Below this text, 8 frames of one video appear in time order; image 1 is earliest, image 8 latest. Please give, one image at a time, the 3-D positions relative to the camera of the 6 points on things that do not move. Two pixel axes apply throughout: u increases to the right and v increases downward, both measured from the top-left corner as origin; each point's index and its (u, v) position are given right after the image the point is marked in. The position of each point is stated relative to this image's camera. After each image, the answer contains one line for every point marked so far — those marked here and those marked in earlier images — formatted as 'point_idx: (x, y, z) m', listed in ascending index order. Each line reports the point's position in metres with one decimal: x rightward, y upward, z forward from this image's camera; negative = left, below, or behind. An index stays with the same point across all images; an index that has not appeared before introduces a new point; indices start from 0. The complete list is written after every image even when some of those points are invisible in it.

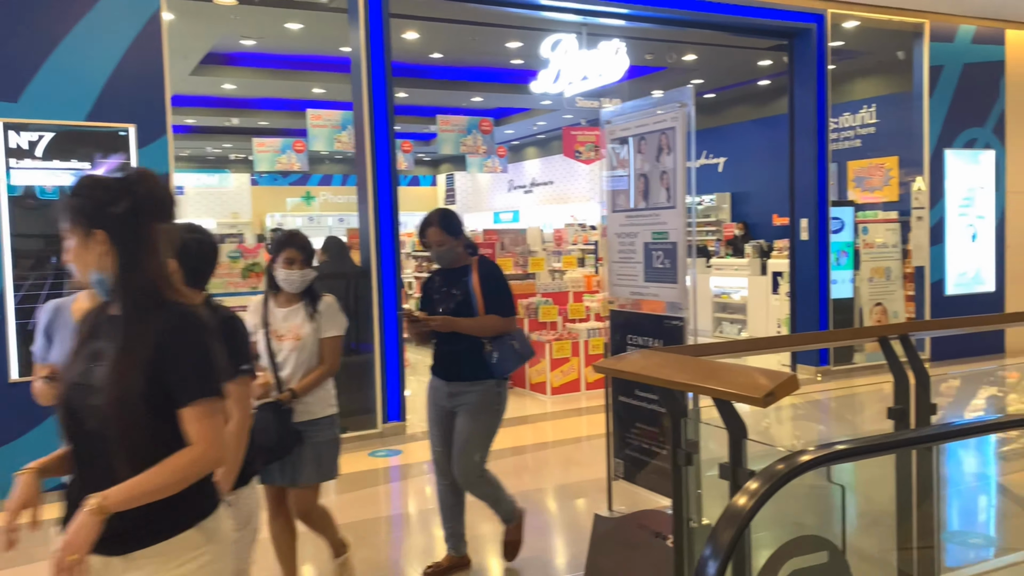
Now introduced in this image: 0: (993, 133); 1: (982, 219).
0: (+3.8, +1.2, +6.9) m
1: (+3.7, +0.5, +6.9) m
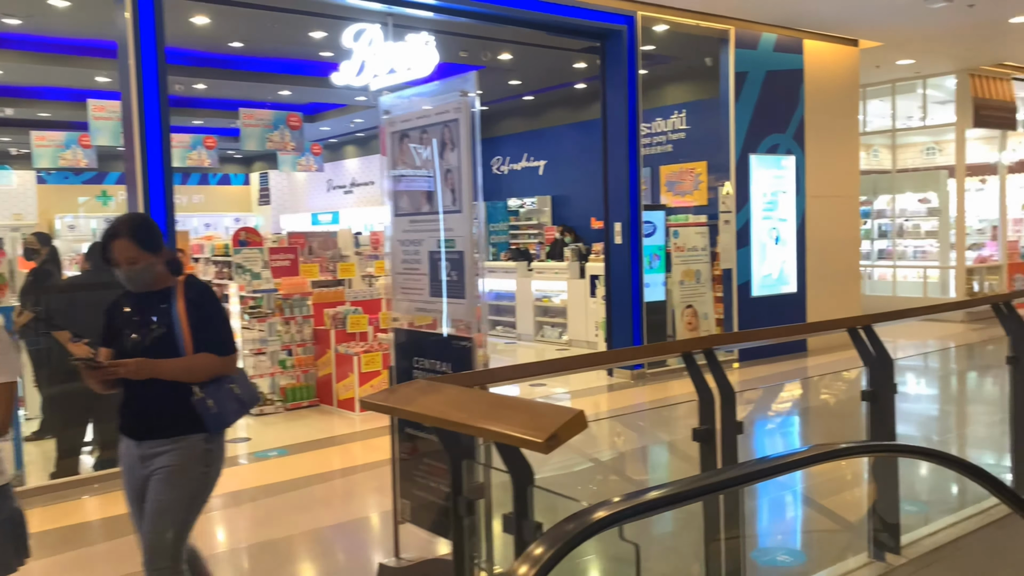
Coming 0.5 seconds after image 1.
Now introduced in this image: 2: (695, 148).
0: (+2.3, +1.2, +7.2) m
1: (+2.2, +0.5, +7.1) m
2: (+1.5, +1.1, +7.2) m
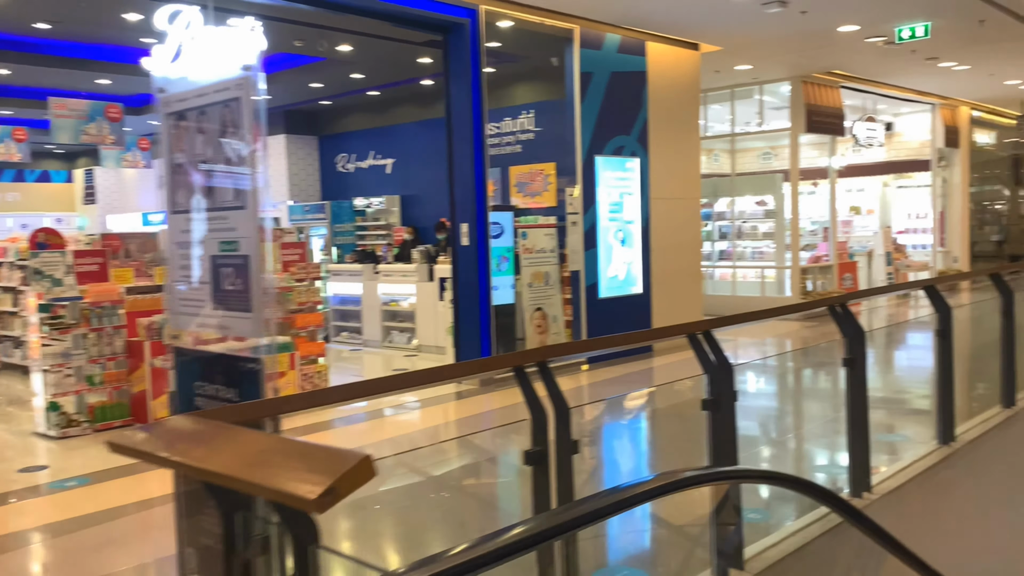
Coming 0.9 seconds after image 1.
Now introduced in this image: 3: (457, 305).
0: (+1.0, +1.2, +7.2) m
1: (+0.9, +0.5, +7.1) m
2: (+0.3, +1.1, +7.0) m
3: (-0.4, -0.1, +6.2) m
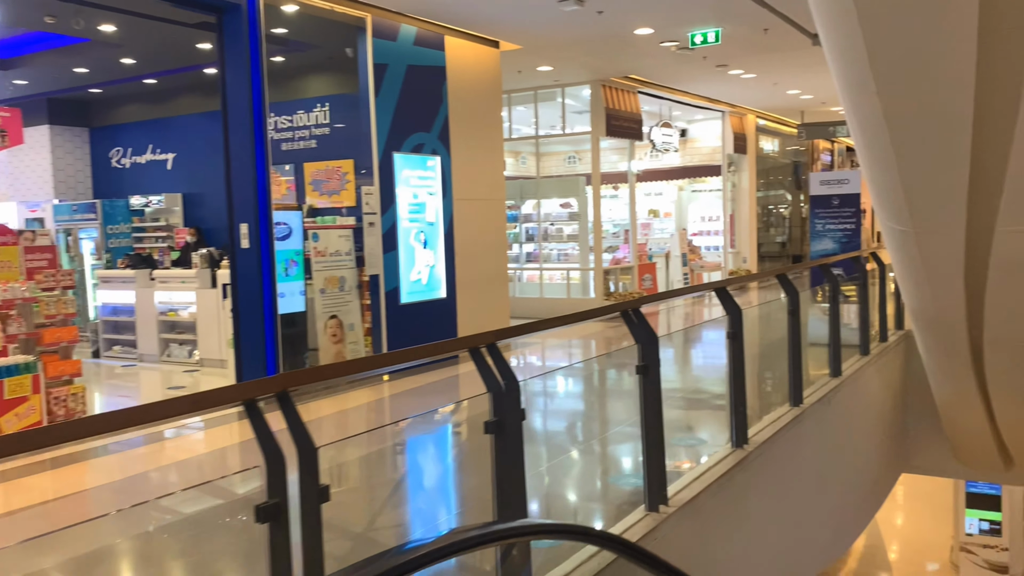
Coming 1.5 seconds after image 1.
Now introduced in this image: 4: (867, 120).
0: (-0.6, +1.2, +6.9) m
1: (-0.6, +0.5, +6.8) m
2: (-1.3, +1.1, +6.6) m
3: (-1.7, -0.2, +5.6) m
4: (+1.4, +0.7, +3.5) m
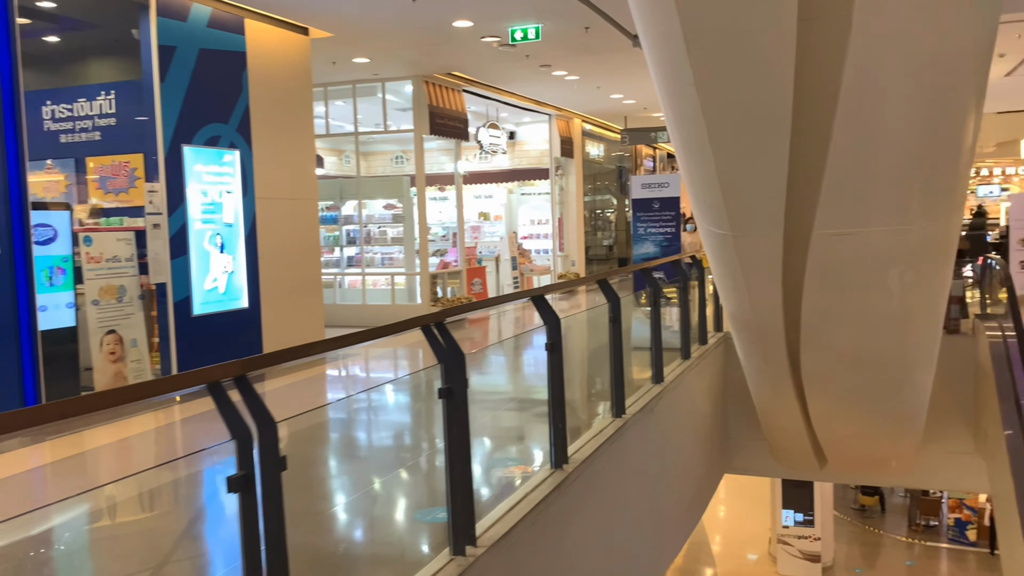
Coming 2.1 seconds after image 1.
0: (-1.9, +1.1, +6.2) m
1: (-2.0, +0.4, +6.2) m
2: (-2.6, +1.0, +5.9) m
3: (-2.8, -0.2, +4.8) m
4: (+0.6, +0.7, +3.2) m
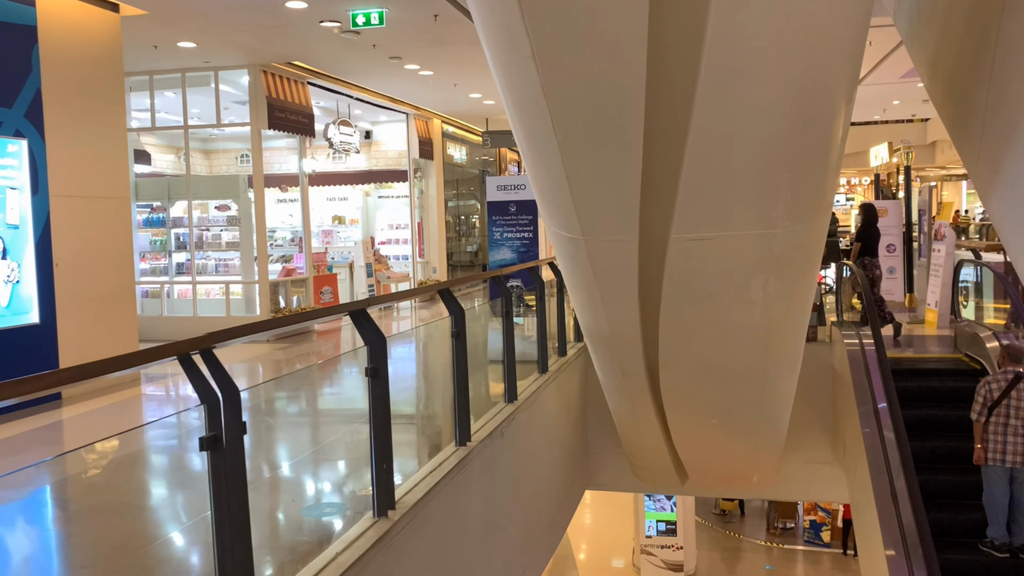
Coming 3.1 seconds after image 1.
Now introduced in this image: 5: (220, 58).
0: (-2.9, +1.0, +5.4) m
1: (-3.0, +0.4, +5.3) m
2: (-3.5, +0.9, +4.9) m
3: (-3.6, -0.3, +3.8) m
4: (0.0, +0.6, +2.8) m
5: (-2.5, +2.0, +7.5) m
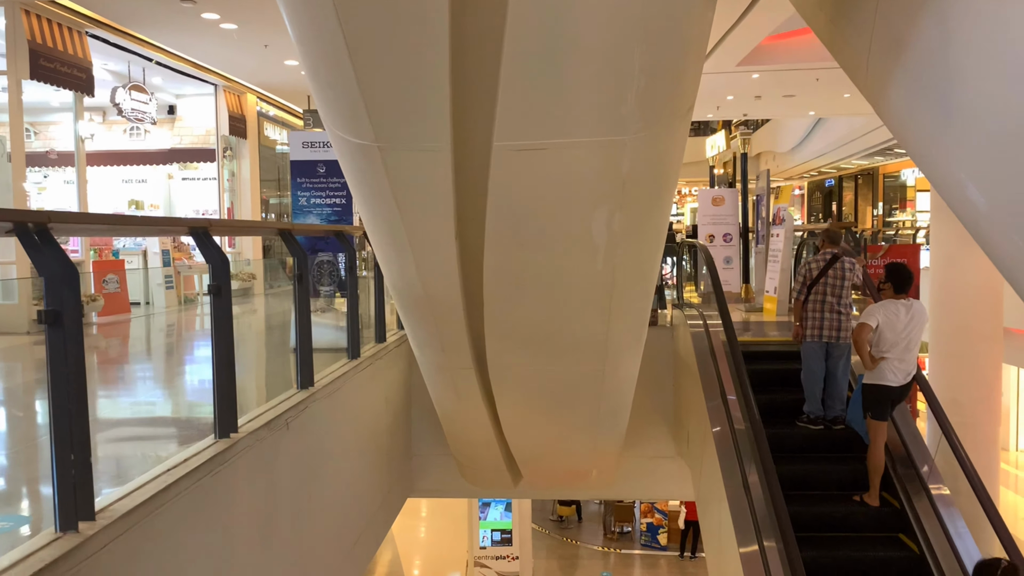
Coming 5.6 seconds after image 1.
0: (-3.9, +1.2, +4.0) m
1: (-3.9, +0.5, +3.9) m
2: (-4.4, +1.1, +3.4) m
3: (-4.3, -0.1, +2.3) m
4: (-0.5, +0.8, +2.0) m
5: (-3.8, +2.1, +6.2) m
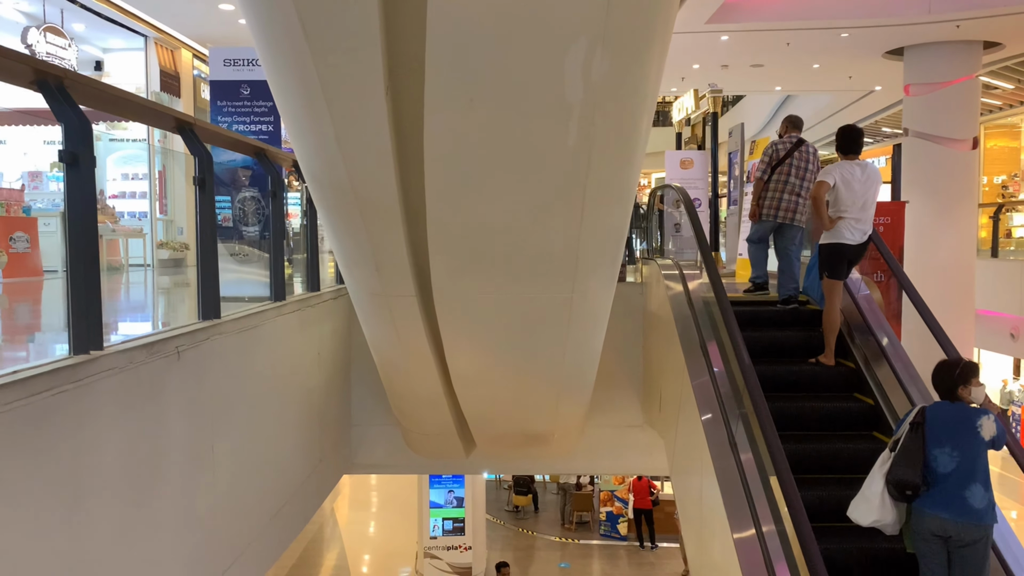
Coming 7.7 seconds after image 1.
0: (-4.1, +1.5, +3.2) m
1: (-4.1, +0.9, +3.1) m
2: (-4.5, +1.4, +2.6) m
3: (-4.4, +0.2, +1.5) m
4: (-0.6, +1.1, +1.3) m
5: (-4.1, +2.4, +5.4) m
